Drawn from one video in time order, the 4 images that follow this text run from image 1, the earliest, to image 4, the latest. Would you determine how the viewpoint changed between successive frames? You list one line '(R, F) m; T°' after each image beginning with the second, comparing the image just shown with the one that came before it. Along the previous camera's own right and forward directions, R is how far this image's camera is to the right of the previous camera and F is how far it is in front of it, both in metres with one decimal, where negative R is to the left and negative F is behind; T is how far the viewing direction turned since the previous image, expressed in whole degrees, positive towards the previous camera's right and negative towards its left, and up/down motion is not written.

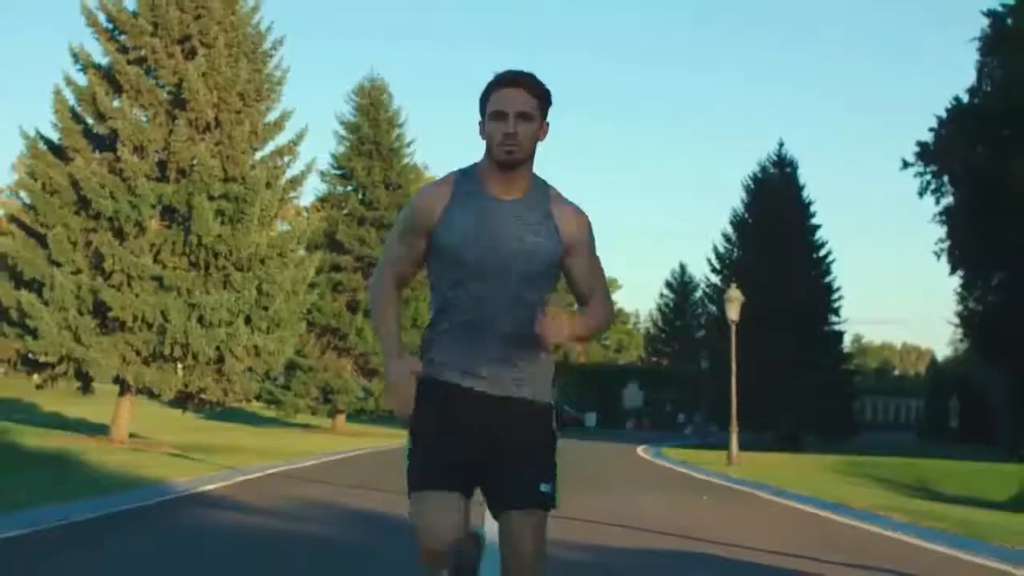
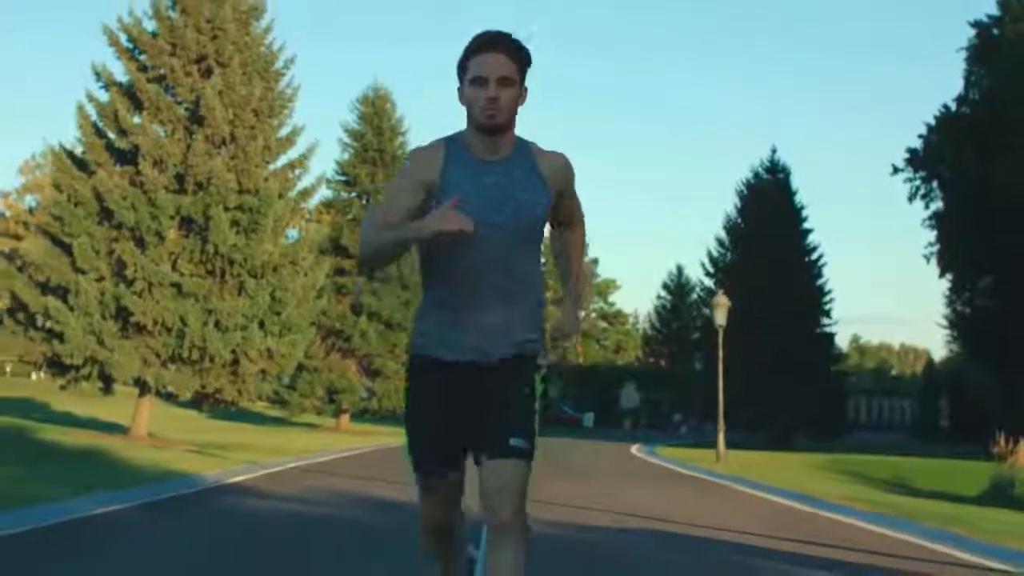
(0.0, -0.8) m; 0°
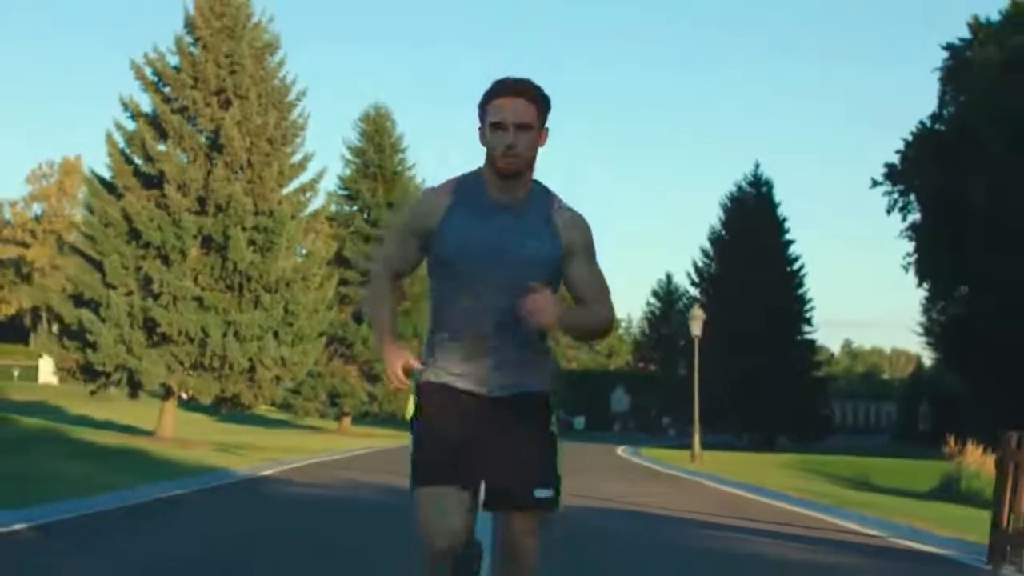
(0.0, -1.3) m; 0°
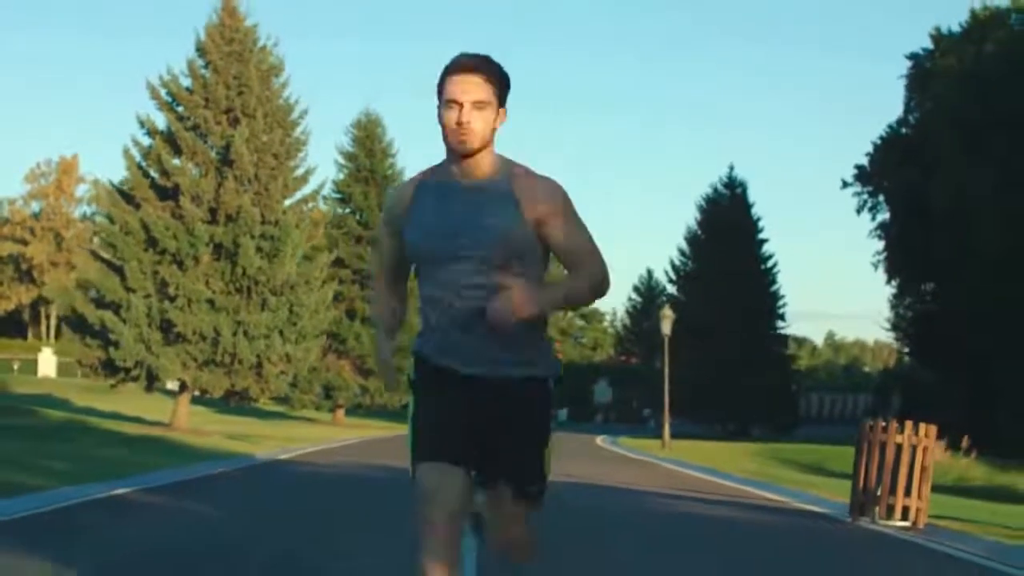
(0.0, -1.4) m; +1°
